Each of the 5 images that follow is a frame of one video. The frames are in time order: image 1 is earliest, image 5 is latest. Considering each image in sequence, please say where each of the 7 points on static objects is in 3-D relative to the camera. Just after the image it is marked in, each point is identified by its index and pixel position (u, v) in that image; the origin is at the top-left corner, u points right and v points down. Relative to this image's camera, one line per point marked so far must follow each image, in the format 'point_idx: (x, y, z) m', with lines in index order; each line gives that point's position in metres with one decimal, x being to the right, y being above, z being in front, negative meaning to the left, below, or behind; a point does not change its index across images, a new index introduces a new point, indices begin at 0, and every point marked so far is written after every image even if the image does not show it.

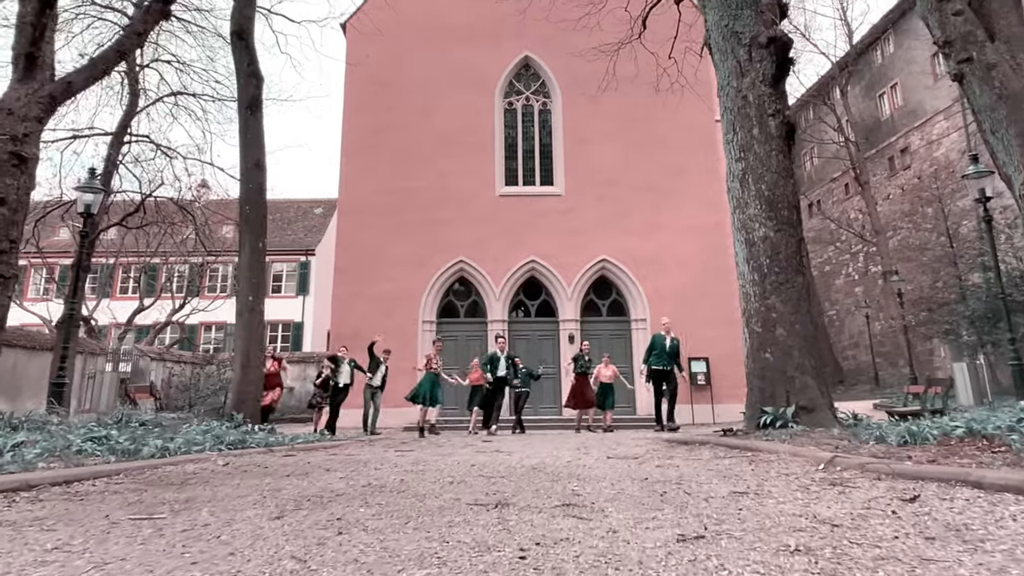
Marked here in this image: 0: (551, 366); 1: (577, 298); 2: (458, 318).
0: (+1.0, -2.0, +15.3) m
1: (+1.7, -0.3, +15.3) m
2: (-1.3, -0.8, +15.4) m
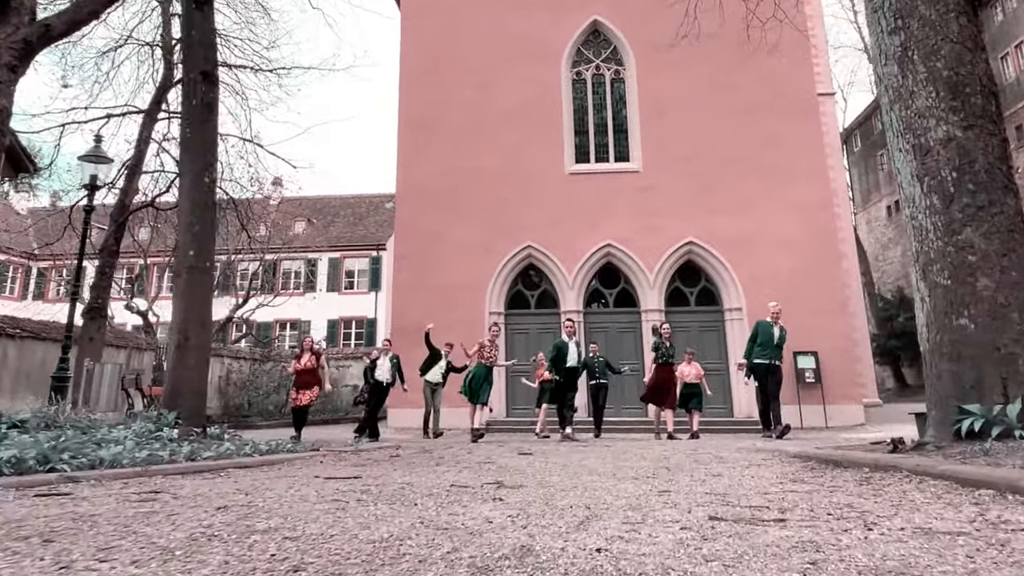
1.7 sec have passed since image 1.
0: (+2.7, -1.7, +13.6) m
1: (+3.3, +0.1, +13.5) m
2: (+0.4, -0.5, +14.1) m
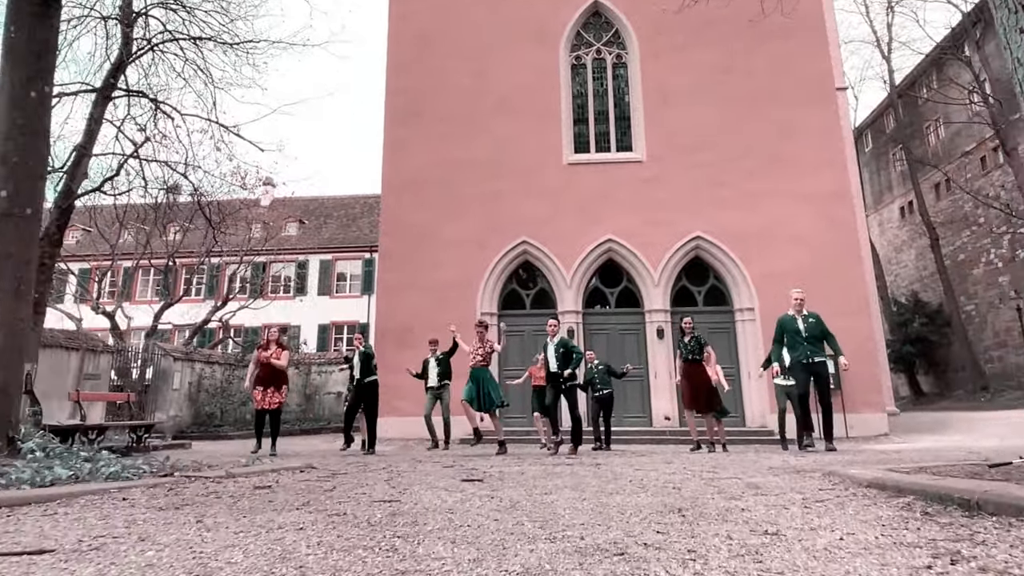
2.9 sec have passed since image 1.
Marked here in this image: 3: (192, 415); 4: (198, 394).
0: (+2.6, -1.6, +12.6) m
1: (+3.2, +0.1, +12.5) m
2: (+0.3, -0.5, +13.1) m
3: (-7.0, -2.8, +13.3) m
4: (-6.9, -2.3, +13.4) m
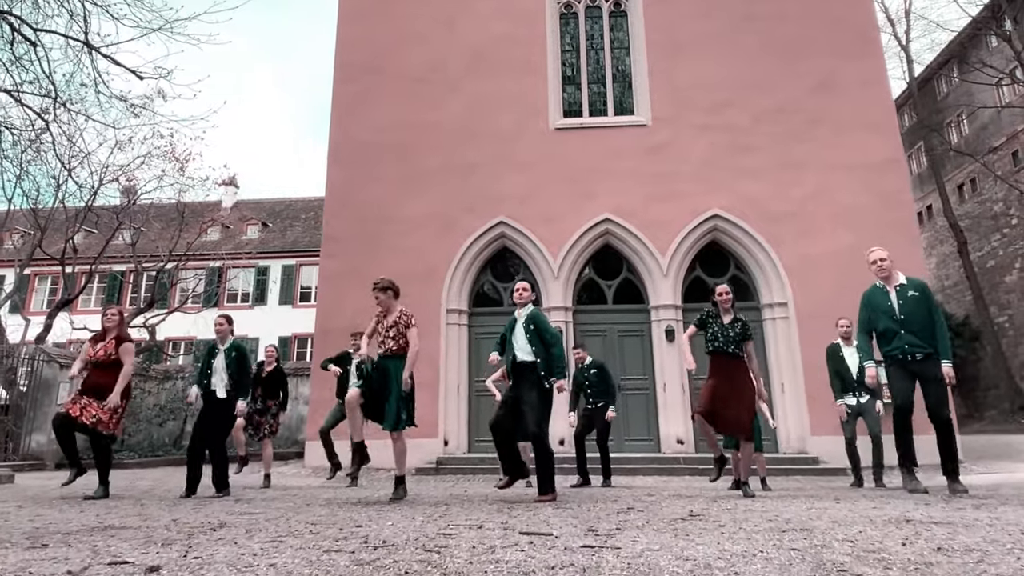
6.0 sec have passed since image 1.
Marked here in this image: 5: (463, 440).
0: (+2.1, -1.5, +10.0) m
1: (+2.7, +0.3, +10.1) m
2: (-0.2, -0.3, +10.5) m
3: (-7.5, -2.6, +10.6) m
4: (-7.4, -2.2, +10.7) m
5: (-0.8, -2.5, +9.8) m
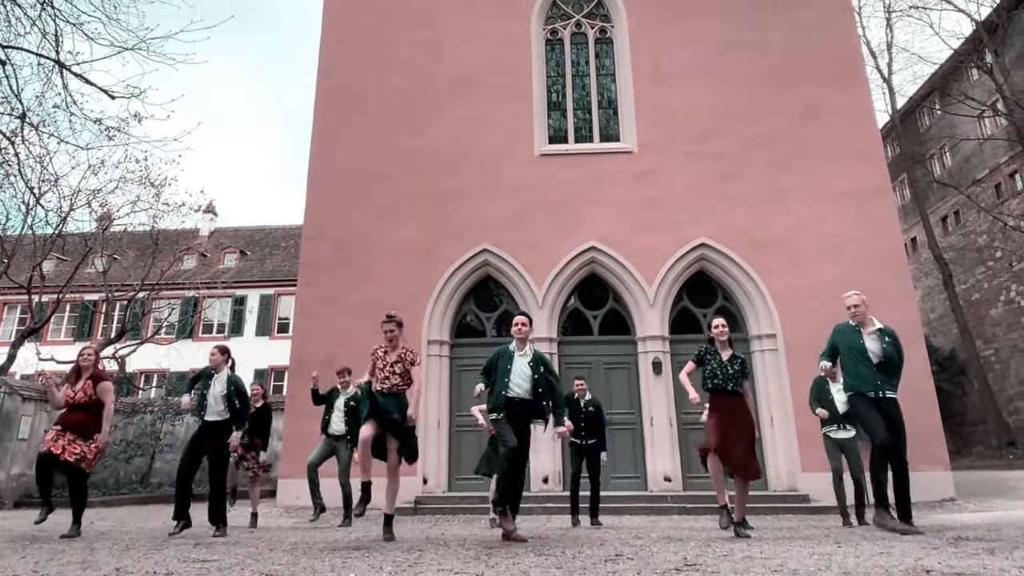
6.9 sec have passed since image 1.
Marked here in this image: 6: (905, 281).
0: (+1.9, -2.0, +9.8) m
1: (+2.4, -0.3, +9.9) m
2: (-0.5, -0.8, +10.3) m
3: (-7.7, -3.1, +10.0) m
4: (-7.7, -2.7, +10.2) m
5: (-1.1, -2.9, +9.4) m
6: (+6.2, +0.1, +9.6) m
